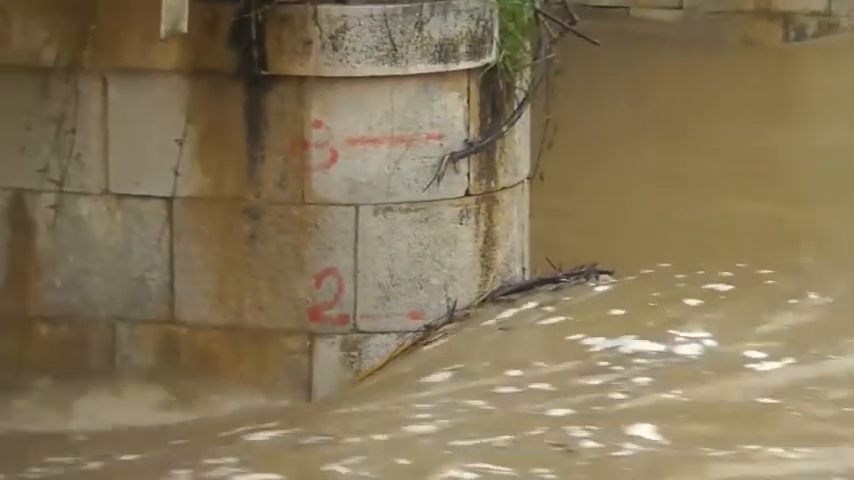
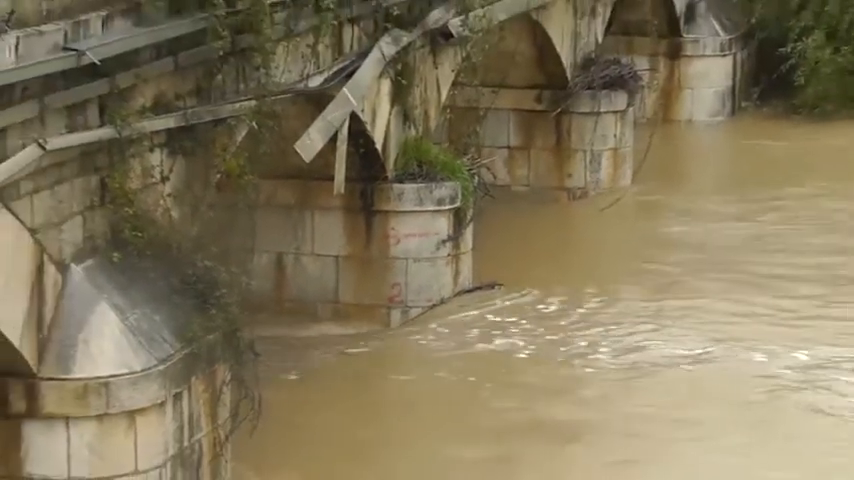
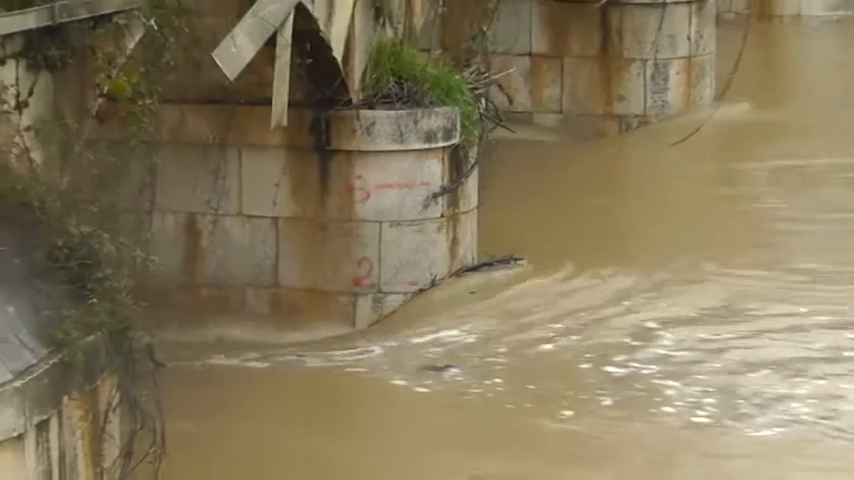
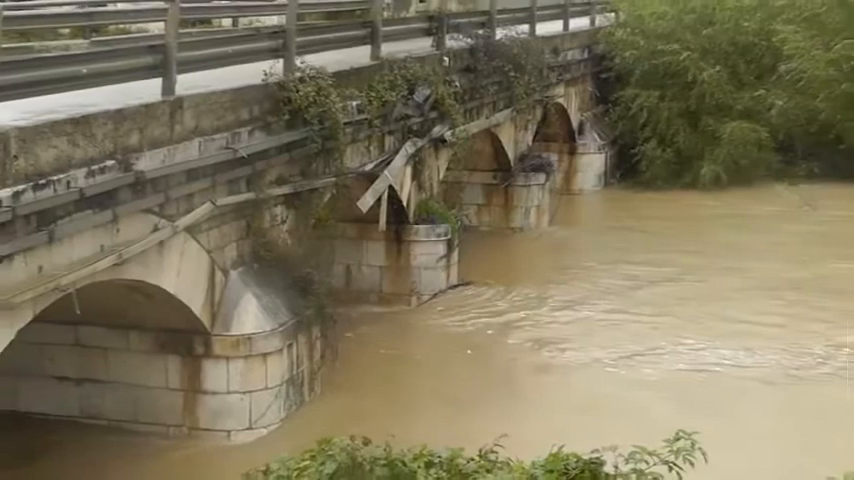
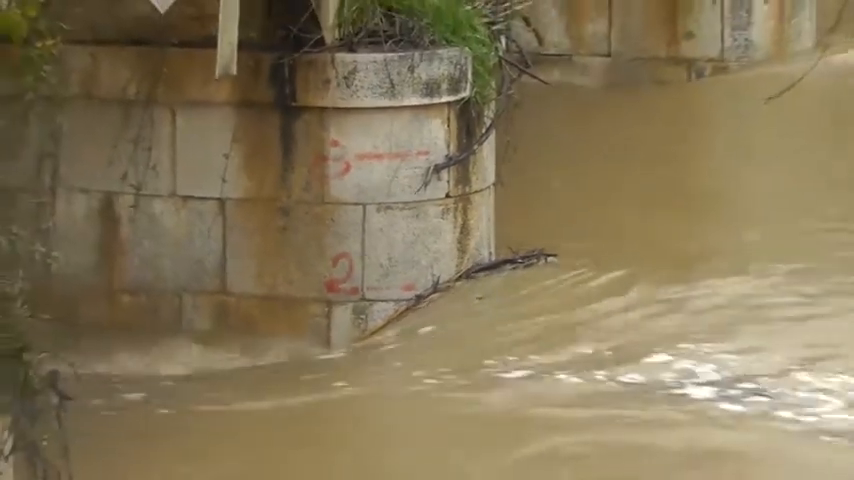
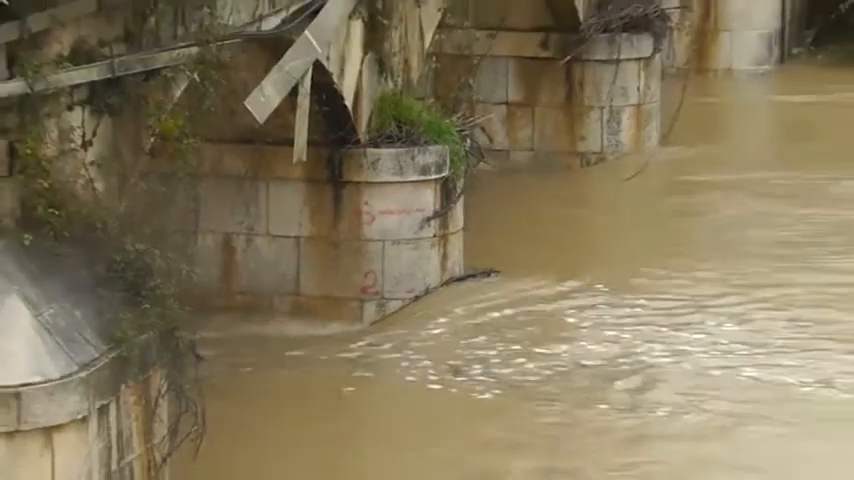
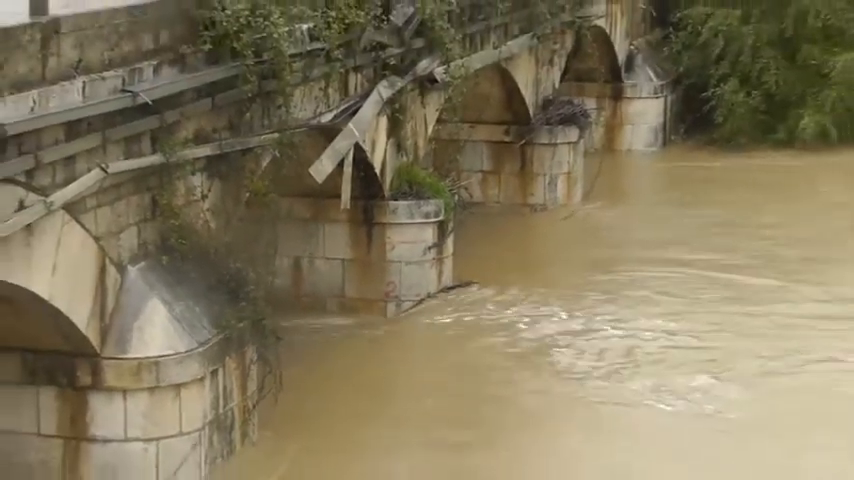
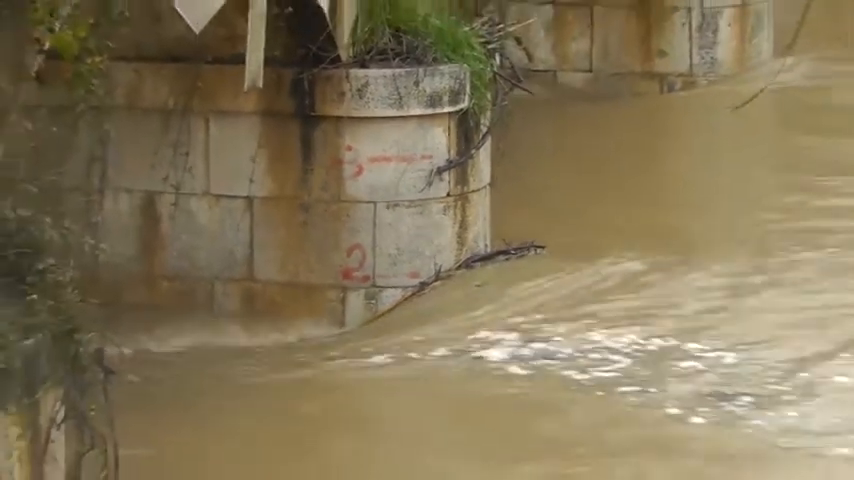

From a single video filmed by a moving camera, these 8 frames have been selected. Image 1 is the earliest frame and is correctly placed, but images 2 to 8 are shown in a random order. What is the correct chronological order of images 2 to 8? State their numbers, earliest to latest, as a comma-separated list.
5, 8, 3, 6, 2, 7, 4
